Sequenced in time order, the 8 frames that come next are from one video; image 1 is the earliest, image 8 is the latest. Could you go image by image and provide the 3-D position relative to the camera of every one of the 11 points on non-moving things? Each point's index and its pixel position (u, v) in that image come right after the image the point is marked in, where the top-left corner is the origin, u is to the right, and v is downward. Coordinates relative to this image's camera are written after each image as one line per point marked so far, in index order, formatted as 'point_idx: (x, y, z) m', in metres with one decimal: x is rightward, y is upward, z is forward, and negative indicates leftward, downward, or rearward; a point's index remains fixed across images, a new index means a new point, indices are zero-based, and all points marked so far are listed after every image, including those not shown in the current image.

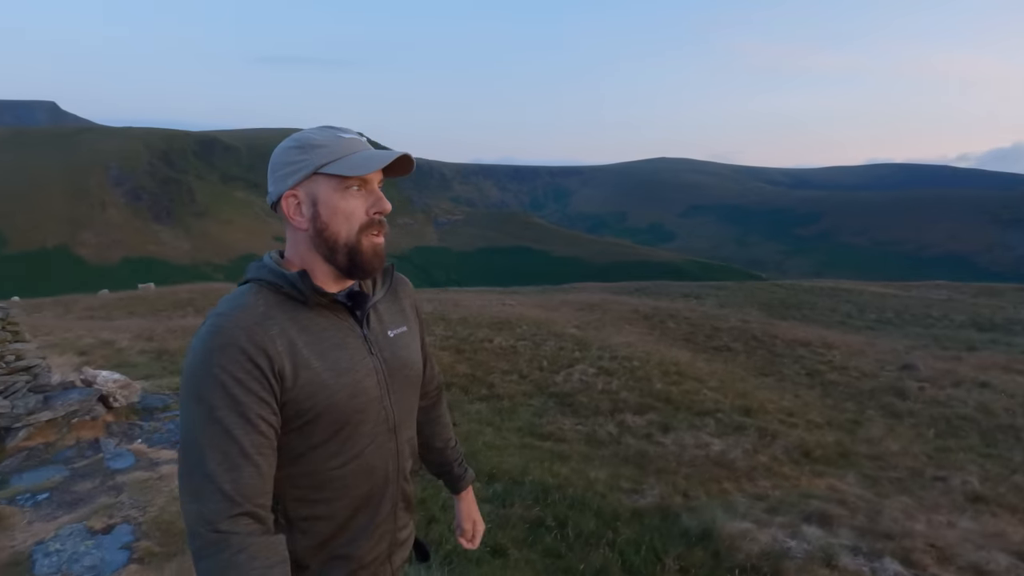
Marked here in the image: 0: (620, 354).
0: (+3.9, -2.4, +19.8) m
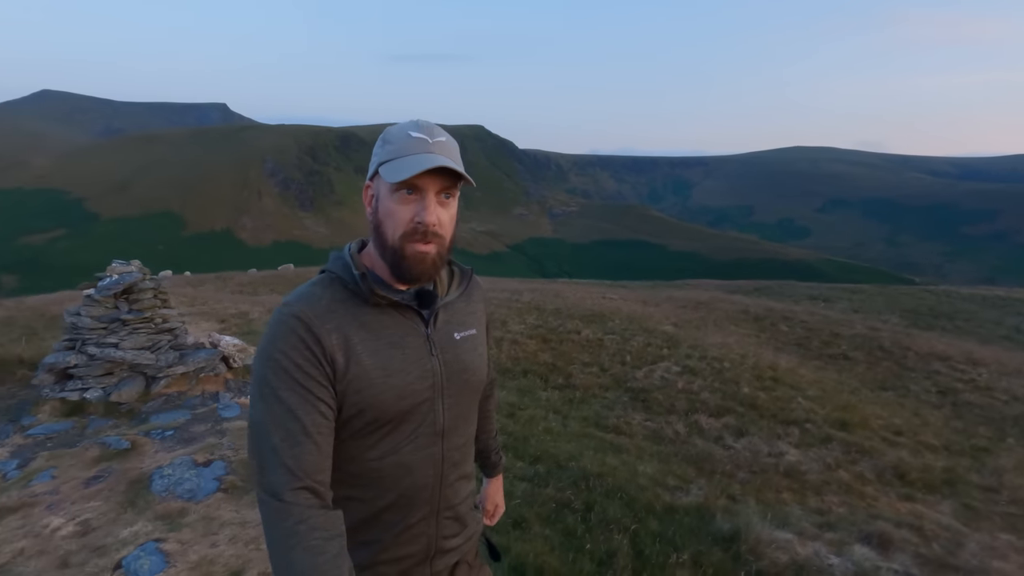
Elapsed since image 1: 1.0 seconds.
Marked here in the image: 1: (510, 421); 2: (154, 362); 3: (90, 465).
0: (+7.0, -2.3, +19.1) m
1: (0.0, -2.5, +10.2) m
2: (-6.6, -1.3, +9.8) m
3: (-5.6, -2.3, +7.1) m
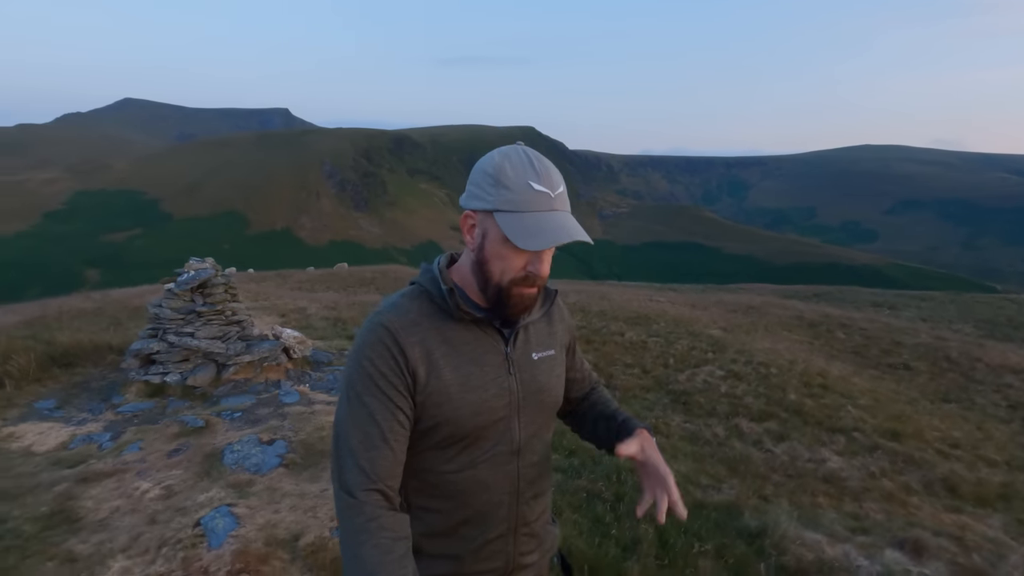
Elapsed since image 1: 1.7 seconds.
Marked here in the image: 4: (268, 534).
0: (+8.5, -2.5, +18.8) m
1: (+0.8, -2.5, +10.6) m
2: (-5.8, -1.2, +10.8) m
3: (-5.1, -2.3, +8.0) m
4: (-2.4, -2.4, +5.2) m
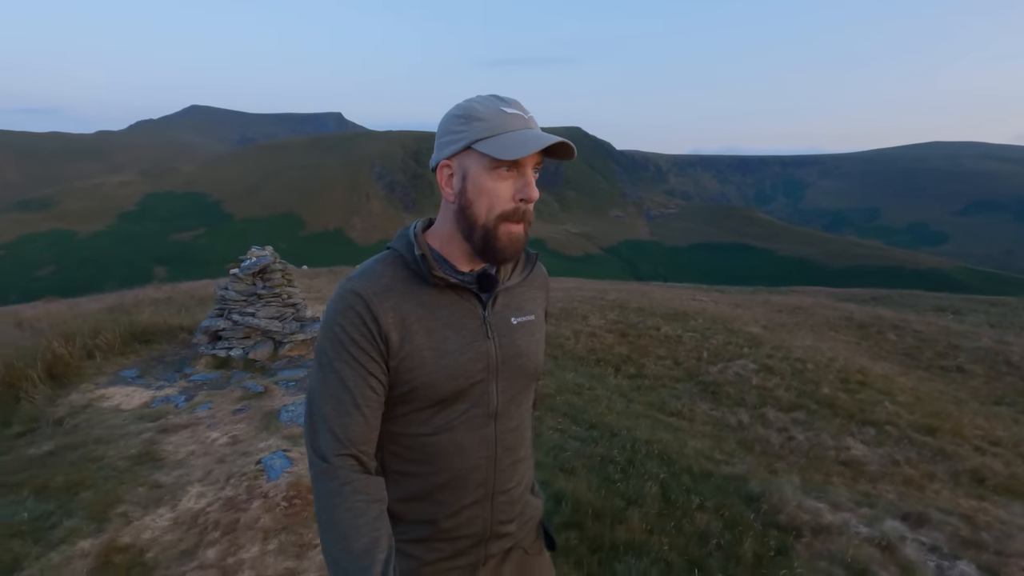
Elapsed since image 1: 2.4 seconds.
0: (+9.8, -2.3, +18.7) m
1: (+1.4, -2.3, +11.2) m
2: (-5.1, -0.9, +11.9) m
3: (-4.7, -1.9, +9.1) m
4: (-2.2, -2.1, +6.0) m
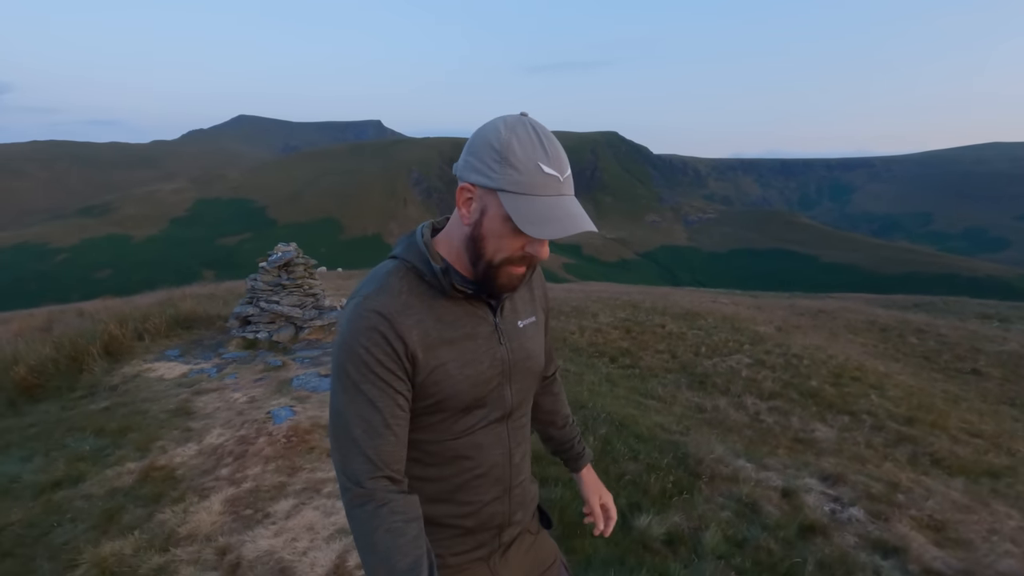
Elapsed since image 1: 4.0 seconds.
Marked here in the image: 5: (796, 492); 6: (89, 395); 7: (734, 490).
0: (+10.0, -2.3, +19.2) m
1: (+1.2, -2.1, +12.3) m
2: (-5.3, -0.7, +13.5) m
3: (-5.0, -1.7, +10.6) m
4: (-2.7, -1.8, +7.4) m
5: (+3.6, -2.6, +6.8) m
6: (-8.5, -2.1, +10.7) m
7: (+2.7, -2.5, +6.4) m
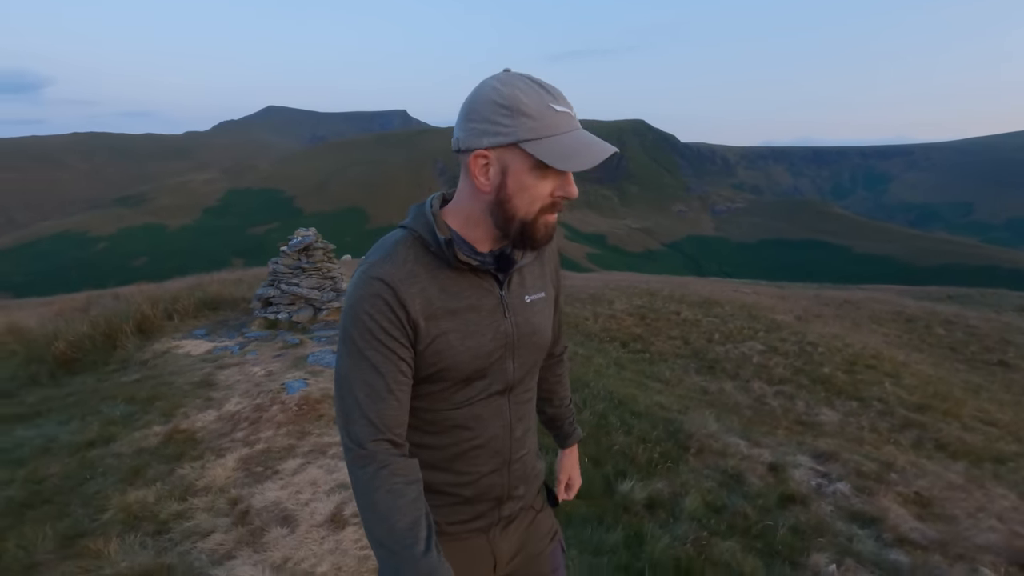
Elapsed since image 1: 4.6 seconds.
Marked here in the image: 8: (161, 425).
0: (+10.5, -1.8, +19.1) m
1: (+1.4, -1.7, +12.6) m
2: (-5.0, -0.2, +14.0) m
3: (-4.9, -1.3, +11.1) m
4: (-2.8, -1.5, +7.8) m
5: (+3.6, -2.3, +7.0) m
6: (-8.3, -1.7, +11.4) m
7: (+2.6, -2.2, +6.6) m
8: (-4.9, -1.9, +7.4) m
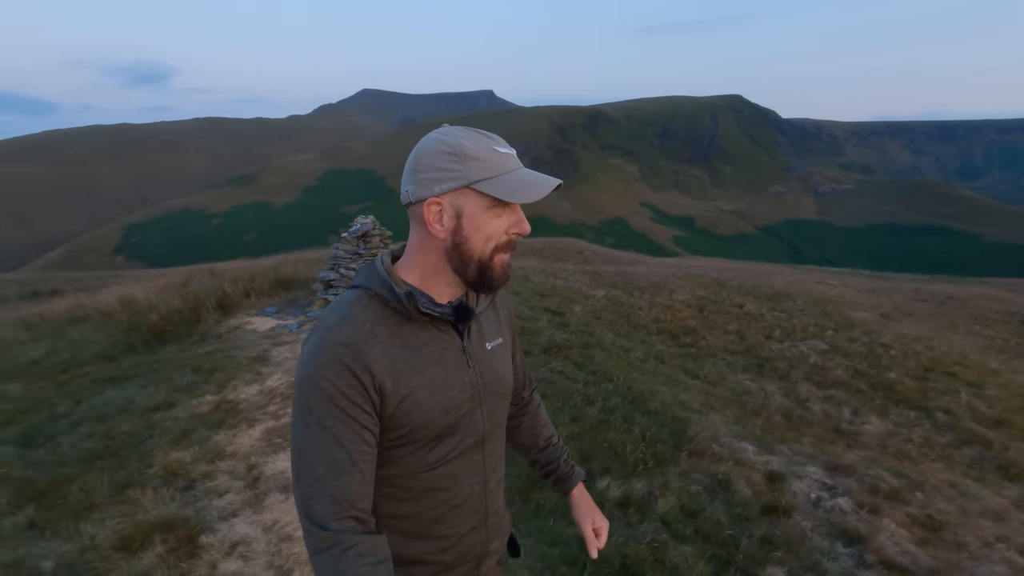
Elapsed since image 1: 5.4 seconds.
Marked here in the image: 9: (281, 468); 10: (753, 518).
0: (+12.2, -1.7, +17.7) m
1: (+2.2, -1.5, +12.7) m
2: (-3.9, +0.2, +15.0) m
3: (-4.2, -1.0, +12.2) m
4: (-2.6, -1.3, +8.6) m
5: (+3.5, -2.4, +6.9) m
6: (-7.5, -1.3, +13.0) m
7: (+2.5, -2.3, +6.7) m
8: (-4.7, -1.7, +8.5) m
9: (-2.6, -2.0, +5.9) m
10: (+2.6, -2.5, +5.7) m
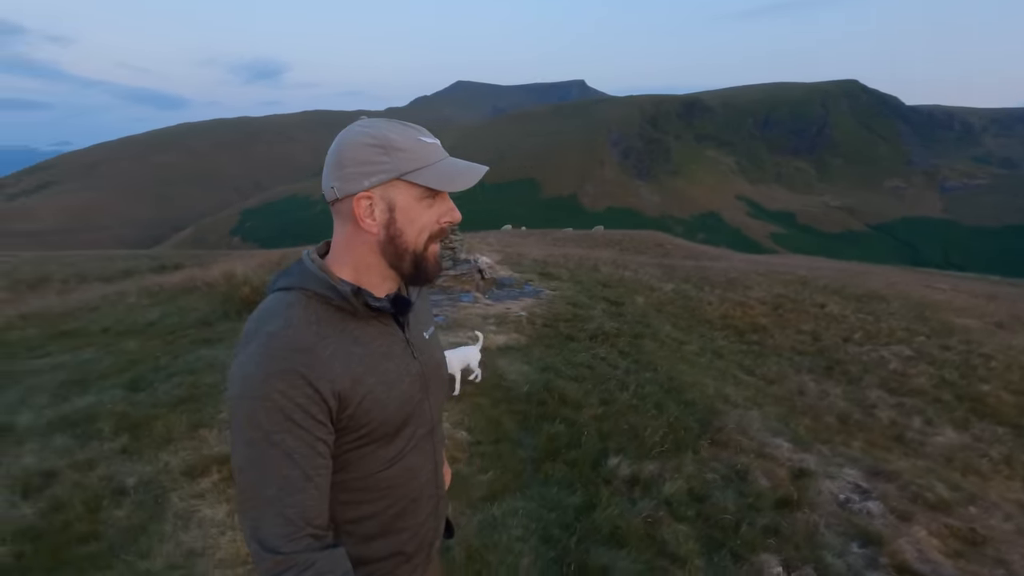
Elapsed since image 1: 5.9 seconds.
0: (+14.1, -1.9, +16.0) m
1: (+3.4, -1.3, +12.6) m
2: (-2.1, +0.7, +15.8) m
3: (-3.0, -0.5, +13.1) m
4: (-1.9, -1.0, +9.3) m
5: (+3.8, -2.3, +6.7) m
6: (-6.2, -0.6, +14.4) m
7: (+2.8, -2.1, +6.6) m
8: (-4.1, -1.2, +9.6) m
9: (-2.3, -1.7, +6.7) m
10: (+2.7, -2.4, +5.7) m
